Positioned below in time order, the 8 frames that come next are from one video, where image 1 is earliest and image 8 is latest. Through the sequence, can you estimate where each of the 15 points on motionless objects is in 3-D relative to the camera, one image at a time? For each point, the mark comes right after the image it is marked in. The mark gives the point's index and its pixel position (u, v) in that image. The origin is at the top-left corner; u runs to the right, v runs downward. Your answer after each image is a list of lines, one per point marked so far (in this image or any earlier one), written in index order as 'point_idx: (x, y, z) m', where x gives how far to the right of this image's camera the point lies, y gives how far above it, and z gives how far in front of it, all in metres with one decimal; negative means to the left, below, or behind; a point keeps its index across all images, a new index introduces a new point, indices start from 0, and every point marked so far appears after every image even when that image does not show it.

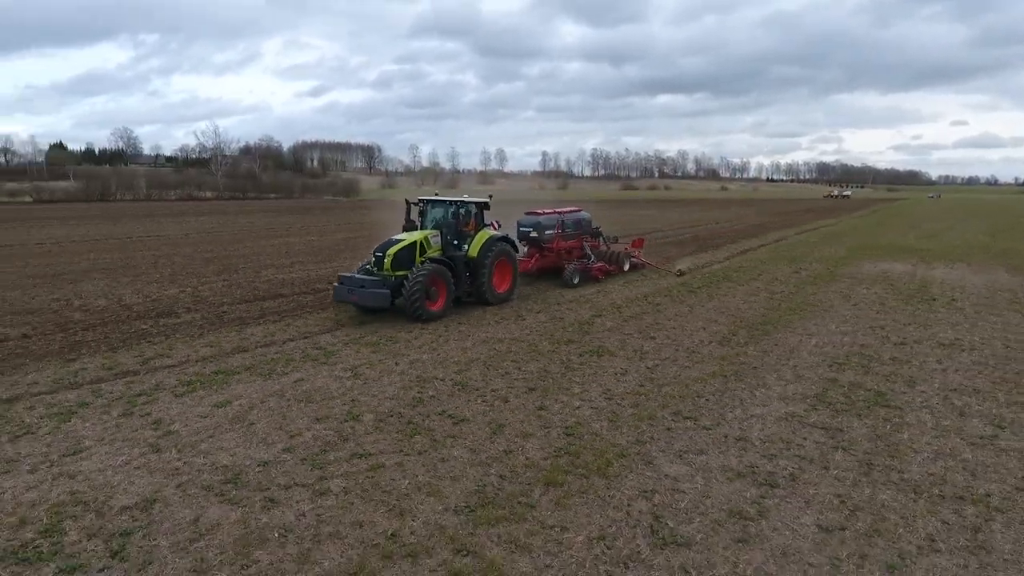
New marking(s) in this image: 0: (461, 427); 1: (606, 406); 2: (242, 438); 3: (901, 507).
0: (-0.5, -1.3, +5.7) m
1: (+1.0, -1.2, +6.3) m
2: (-2.3, -1.3, +5.3) m
3: (+2.7, -1.5, +4.3) m
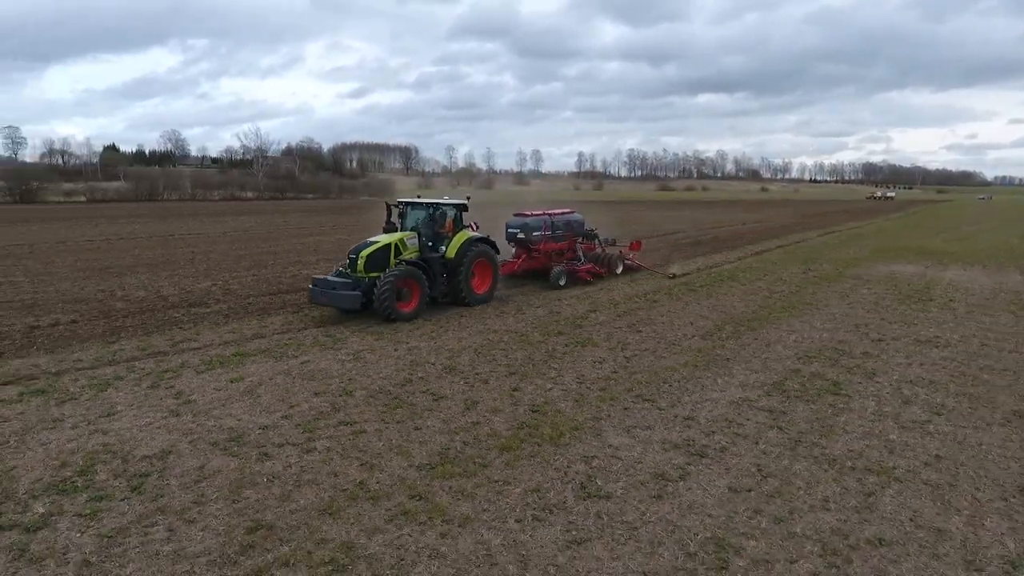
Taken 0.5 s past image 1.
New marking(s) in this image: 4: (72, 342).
0: (-0.7, -1.2, +6.4) m
1: (+0.7, -1.1, +7.0) m
2: (-2.6, -1.2, +6.1) m
3: (+2.3, -1.5, +4.9) m
4: (-5.9, -0.7, +8.4) m
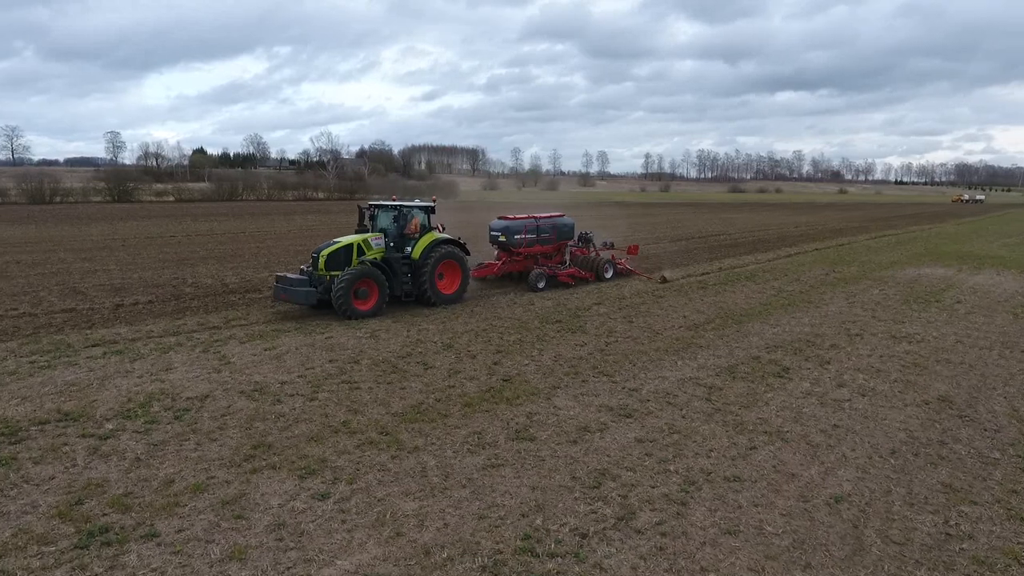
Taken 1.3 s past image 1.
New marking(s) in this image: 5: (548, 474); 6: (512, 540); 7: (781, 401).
0: (-1.0, -1.0, +7.7) m
1: (+0.5, -1.0, +8.1) m
2: (-2.9, -1.0, +7.6) m
3: (+1.8, -1.4, +5.8) m
4: (-6.0, -0.5, +10.2) m
5: (+0.3, -1.5, +4.9) m
6: (0.0, -1.6, +4.0) m
7: (+2.9, -1.2, +6.8) m
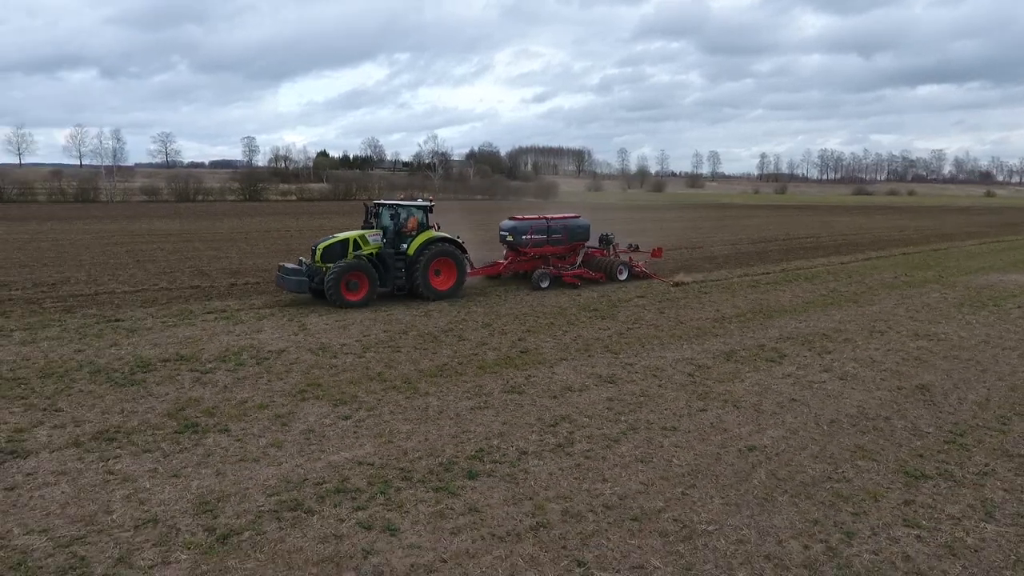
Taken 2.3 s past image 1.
0: (-0.7, -0.8, +9.1) m
1: (+0.8, -0.8, +9.3) m
2: (-2.6, -0.7, +9.3) m
3: (+1.8, -1.2, +6.9) m
4: (-5.2, -0.1, +12.4) m
5: (+0.1, -1.3, +6.2) m
6: (-0.4, -1.4, +5.3) m
7: (+2.9, -1.1, +7.6) m
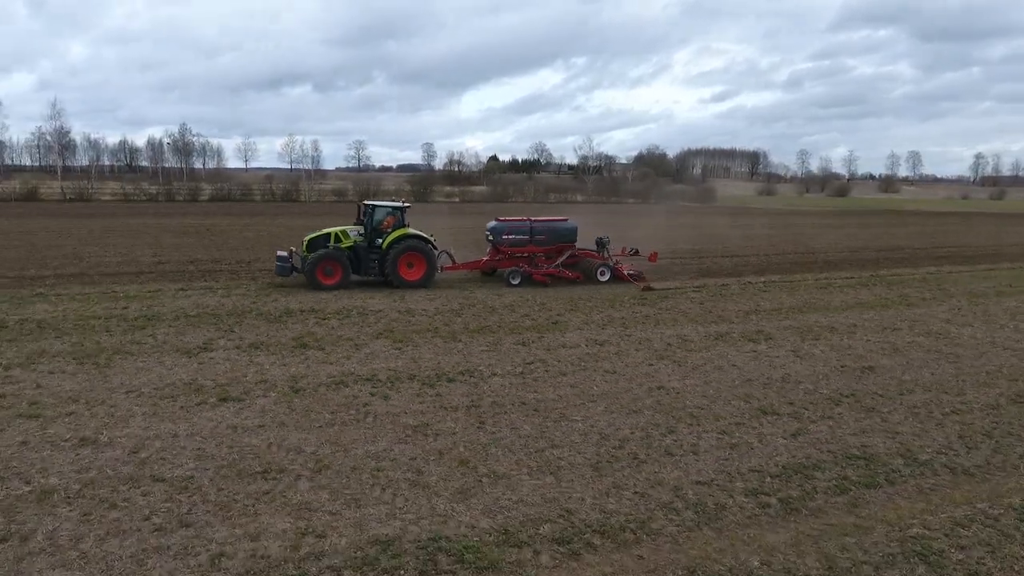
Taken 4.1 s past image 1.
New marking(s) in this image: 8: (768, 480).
0: (0.0, -0.5, +11.8) m
1: (+1.5, -0.6, +11.6) m
2: (-1.7, -0.3, +12.5) m
3: (+1.8, -1.0, +9.0) m
4: (-3.4, +0.4, +16.1) m
5: (0.0, -1.0, +8.8) m
6: (-0.7, -1.1, +8.0) m
7: (+3.1, -0.9, +9.4) m
8: (+2.1, -1.6, +5.3) m
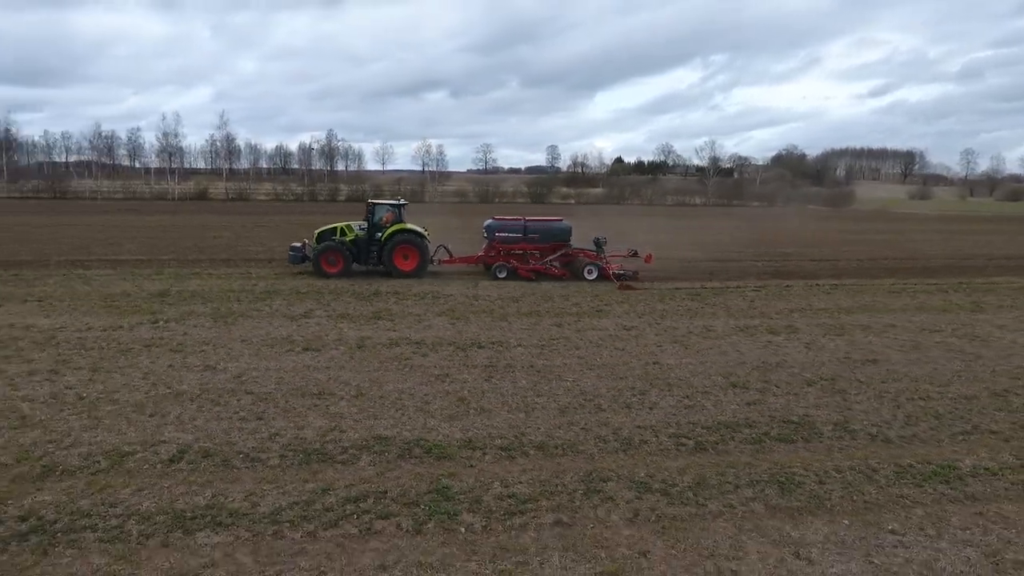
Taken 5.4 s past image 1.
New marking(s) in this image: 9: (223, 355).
0: (+1.1, -0.3, +13.3) m
1: (+2.6, -0.4, +12.8) m
2: (-0.5, -0.1, +14.3) m
3: (+2.3, -0.8, +10.2) m
4: (-1.4, +0.6, +18.2) m
5: (+0.5, -0.8, +10.3) m
6: (-0.3, -0.8, +9.8) m
7: (+3.7, -0.9, +10.3) m
8: (+1.9, -1.5, +6.5) m
9: (-3.9, -0.9, +8.6) m
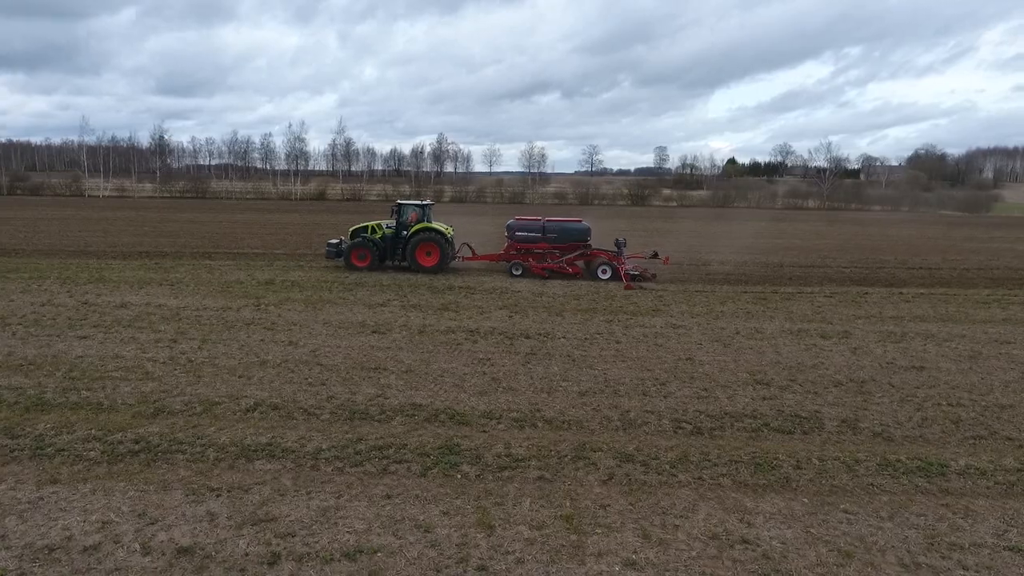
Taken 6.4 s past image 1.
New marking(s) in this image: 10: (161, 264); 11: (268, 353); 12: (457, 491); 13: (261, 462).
0: (+2.4, -0.3, +13.9) m
1: (+3.8, -0.5, +13.1) m
2: (+1.1, 0.0, +15.1) m
3: (+3.1, -0.9, +10.6) m
4: (+0.9, +0.7, +19.1) m
5: (+1.4, -0.7, +11.1) m
6: (+0.5, -0.8, +10.6) m
7: (+4.5, -0.9, +10.5) m
8: (+2.1, -1.4, +7.1) m
9: (-3.3, -0.7, +10.0) m
10: (-9.6, +0.7, +17.0) m
11: (-3.4, -0.9, +8.9) m
12: (-0.5, -1.7, +5.2) m
13: (-2.2, -1.5, +5.5) m
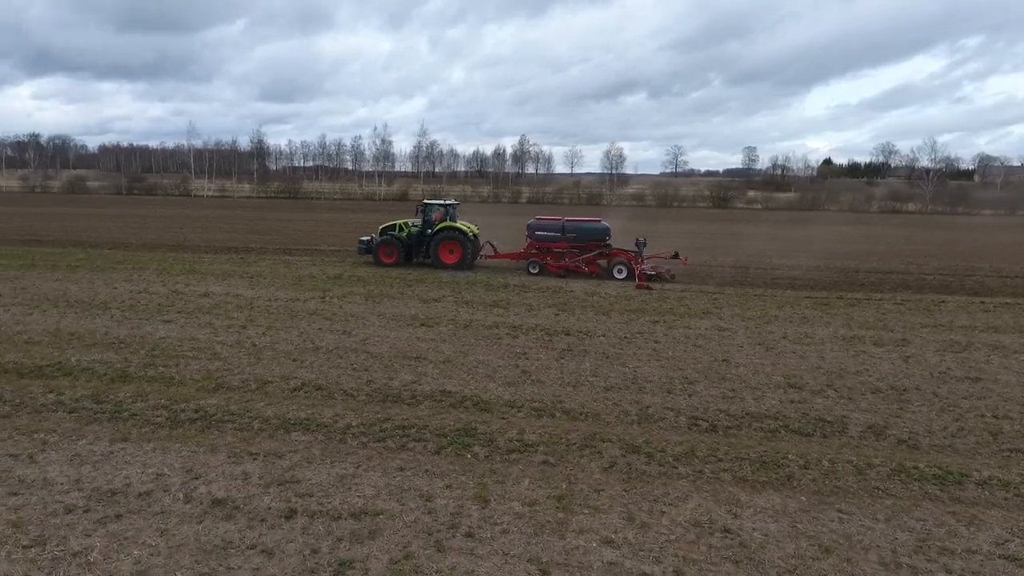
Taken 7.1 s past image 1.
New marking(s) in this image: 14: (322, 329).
0: (+3.6, -0.3, +13.9) m
1: (+4.9, -0.5, +12.9) m
2: (+2.4, 0.0, +15.3) m
3: (+3.8, -0.9, +10.5) m
4: (+2.7, +0.7, +19.3) m
5: (+2.1, -0.7, +11.2) m
6: (+1.2, -0.7, +10.9) m
7: (+5.2, -1.0, +10.3) m
8: (+2.4, -1.4, +7.1) m
9: (-2.6, -0.6, +10.8) m
10: (-7.9, +0.9, +18.5) m
11: (-2.9, -0.8, +9.6) m
12: (-0.4, -1.6, +5.6) m
13: (-2.1, -1.4, +6.2) m
14: (-3.1, -0.7, +10.4) m
